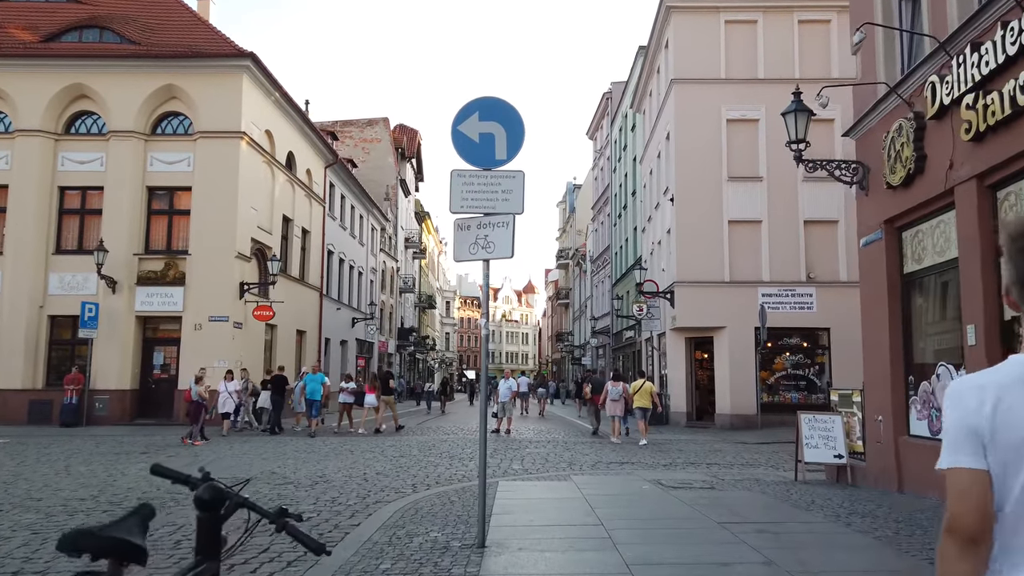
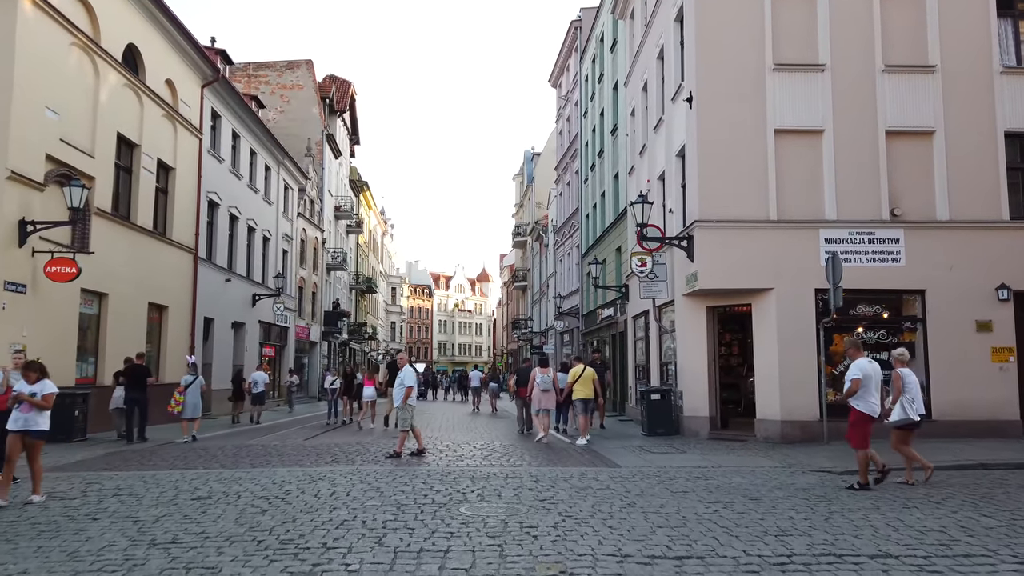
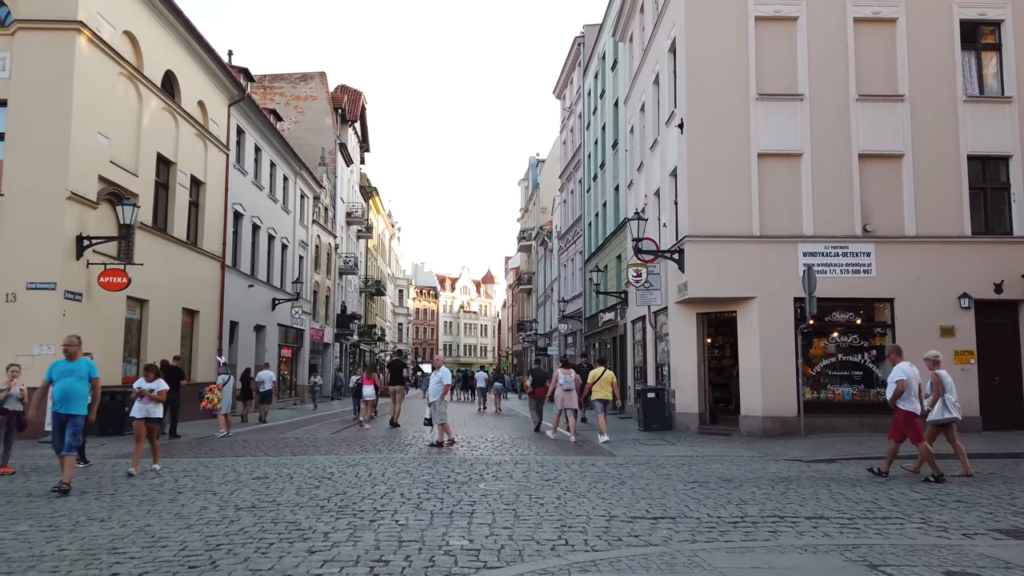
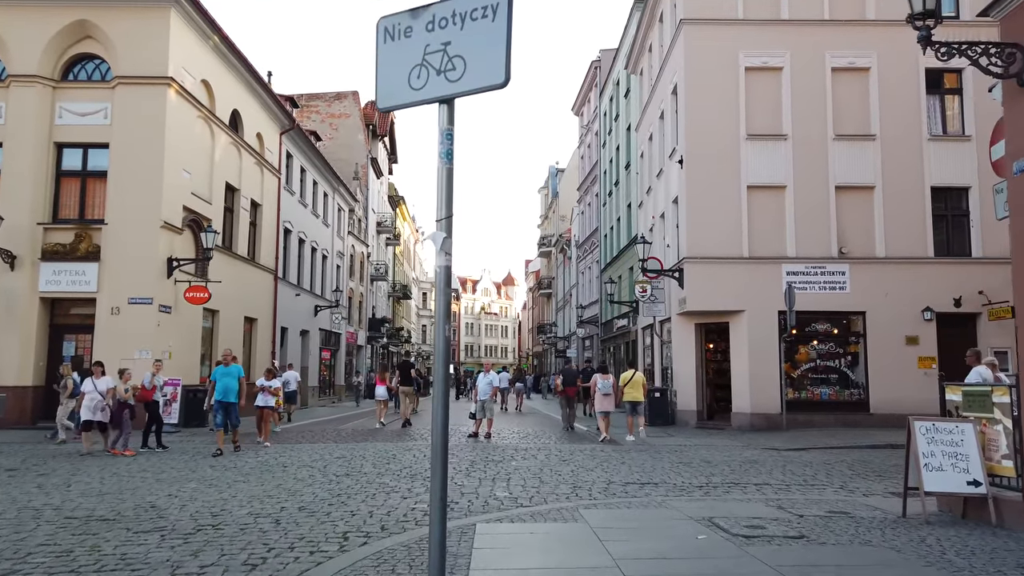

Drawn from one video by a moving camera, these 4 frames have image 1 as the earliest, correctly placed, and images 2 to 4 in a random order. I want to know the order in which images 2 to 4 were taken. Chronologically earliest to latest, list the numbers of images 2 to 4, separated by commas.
4, 3, 2
